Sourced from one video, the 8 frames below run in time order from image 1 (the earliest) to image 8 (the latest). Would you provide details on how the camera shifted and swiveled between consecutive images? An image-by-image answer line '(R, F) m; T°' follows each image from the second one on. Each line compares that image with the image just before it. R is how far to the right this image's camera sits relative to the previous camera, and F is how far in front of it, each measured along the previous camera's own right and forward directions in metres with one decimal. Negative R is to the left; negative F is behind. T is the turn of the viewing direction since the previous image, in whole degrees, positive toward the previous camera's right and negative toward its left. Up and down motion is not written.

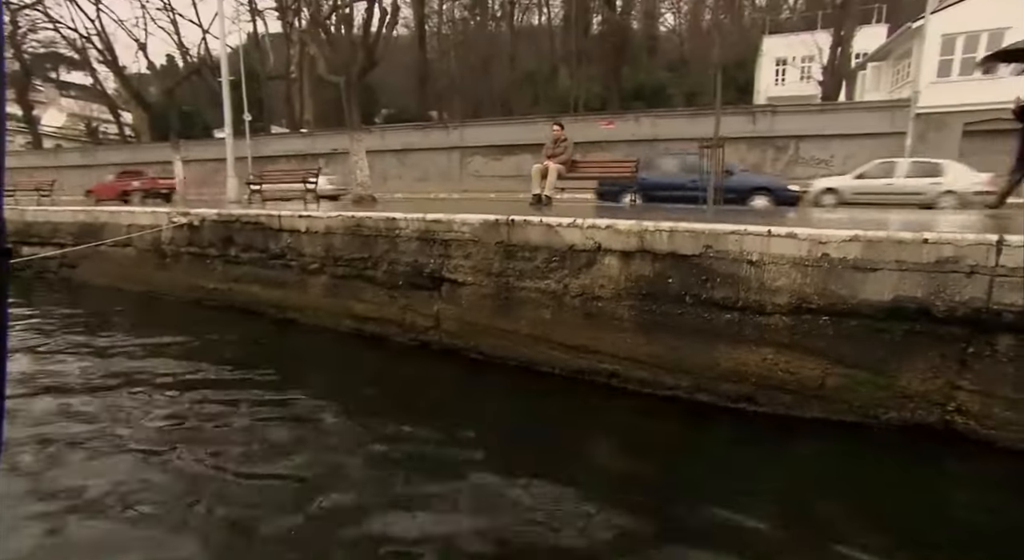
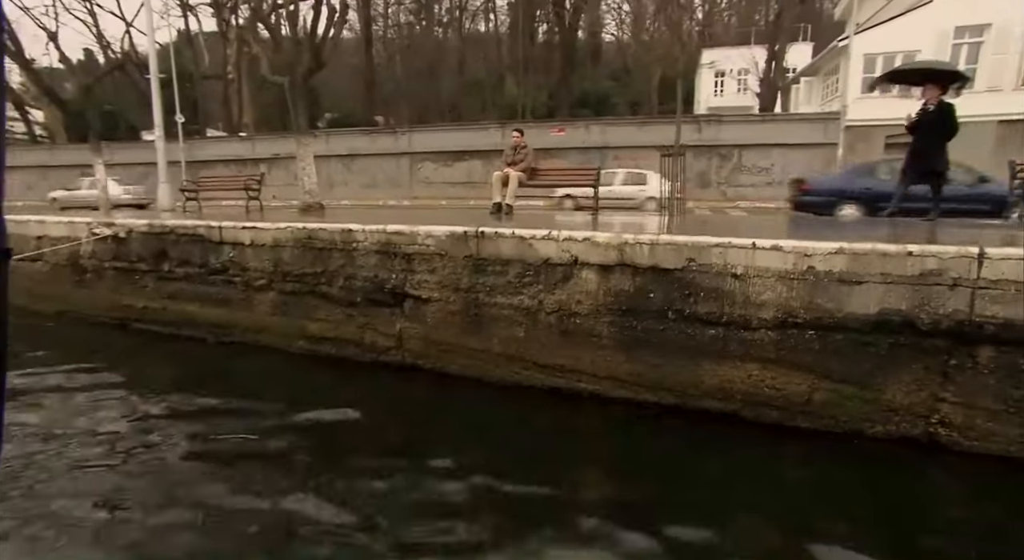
(-0.4, +0.4) m; +6°
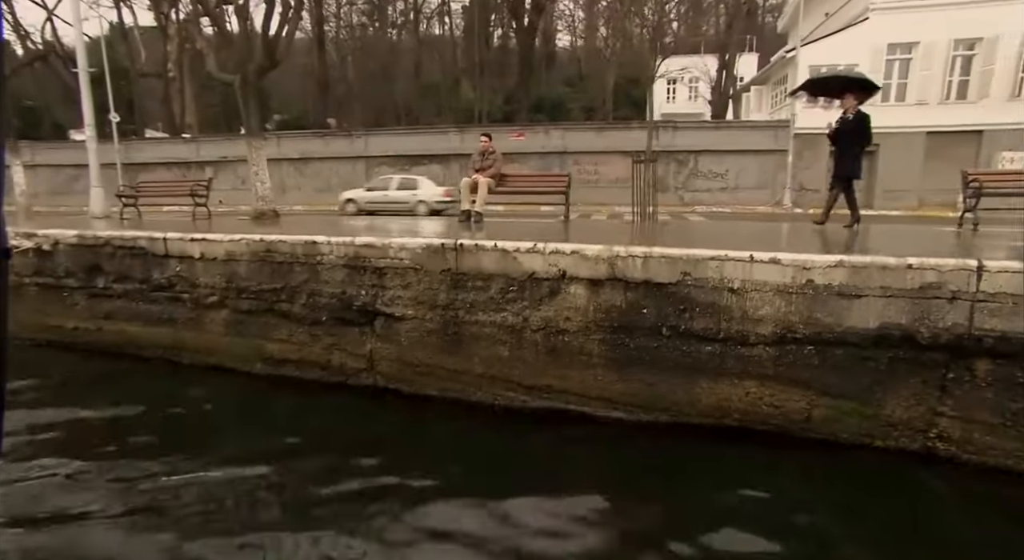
(-0.4, +0.4) m; +5°
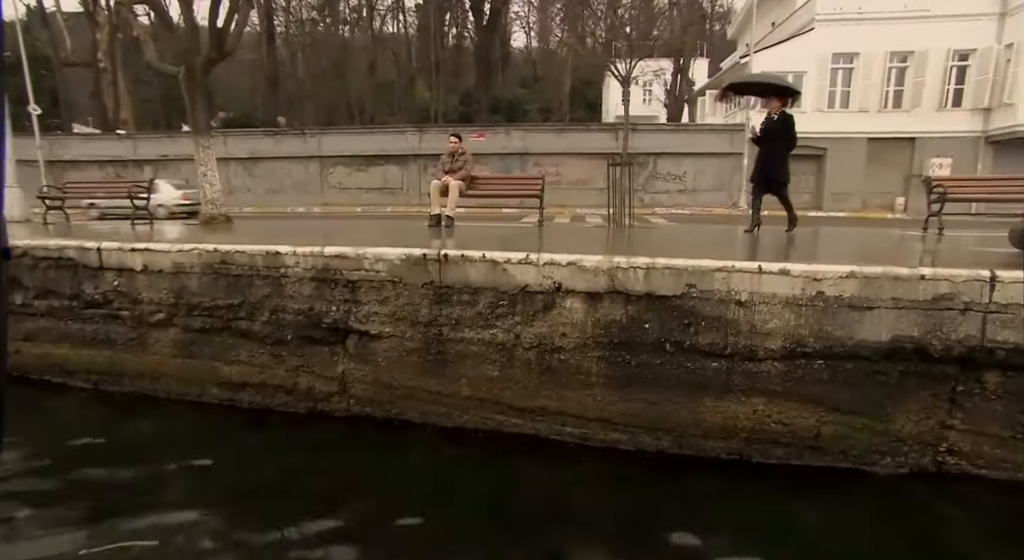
(-0.4, +0.5) m; +5°
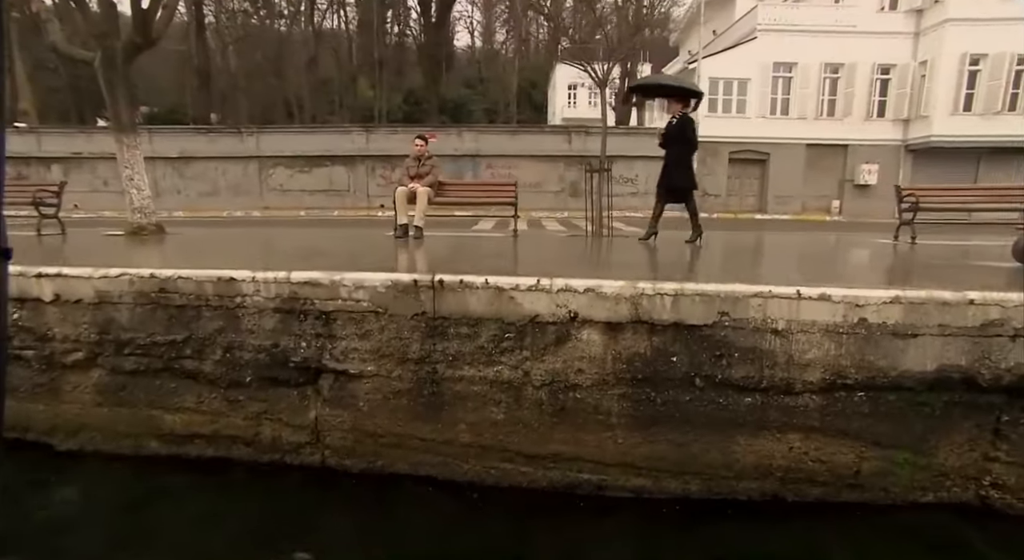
(-0.6, +0.8) m; +6°
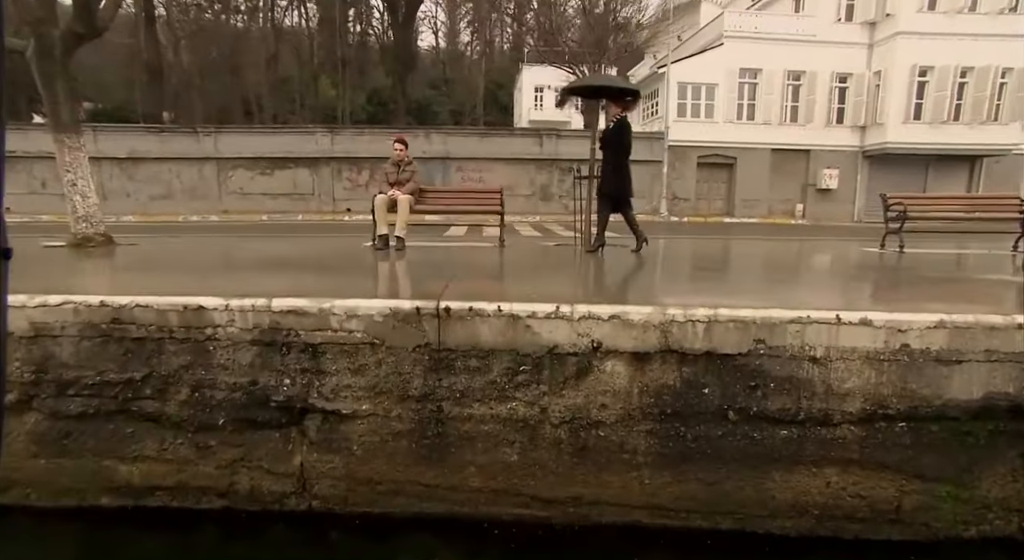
(-0.4, +0.6) m; +4°
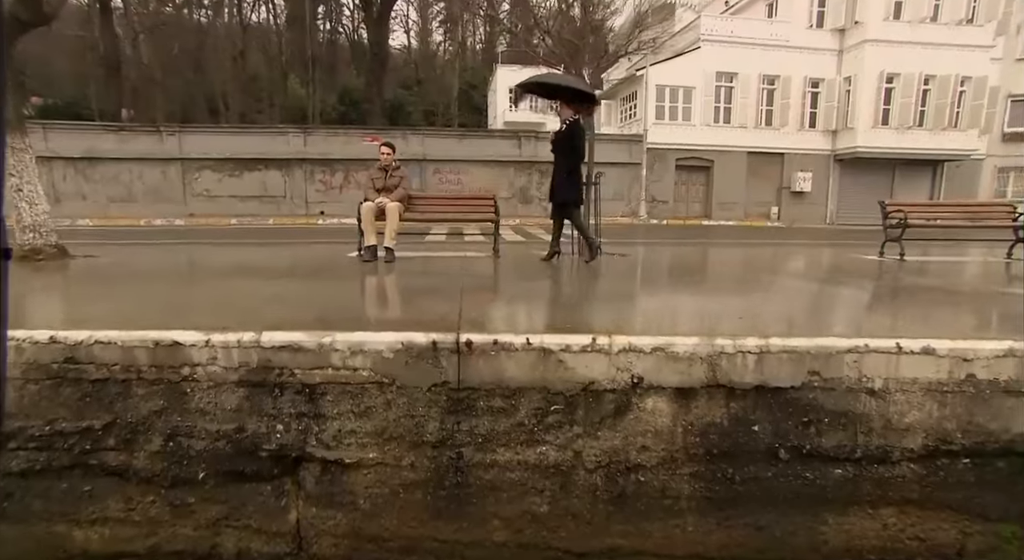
(-0.4, +0.6) m; +3°
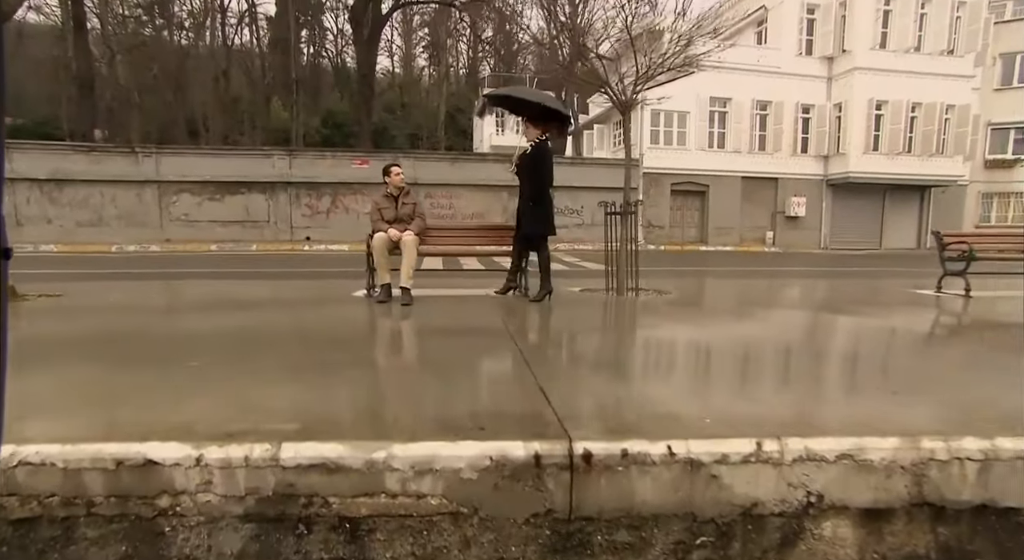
(-0.6, +1.2) m; +2°
